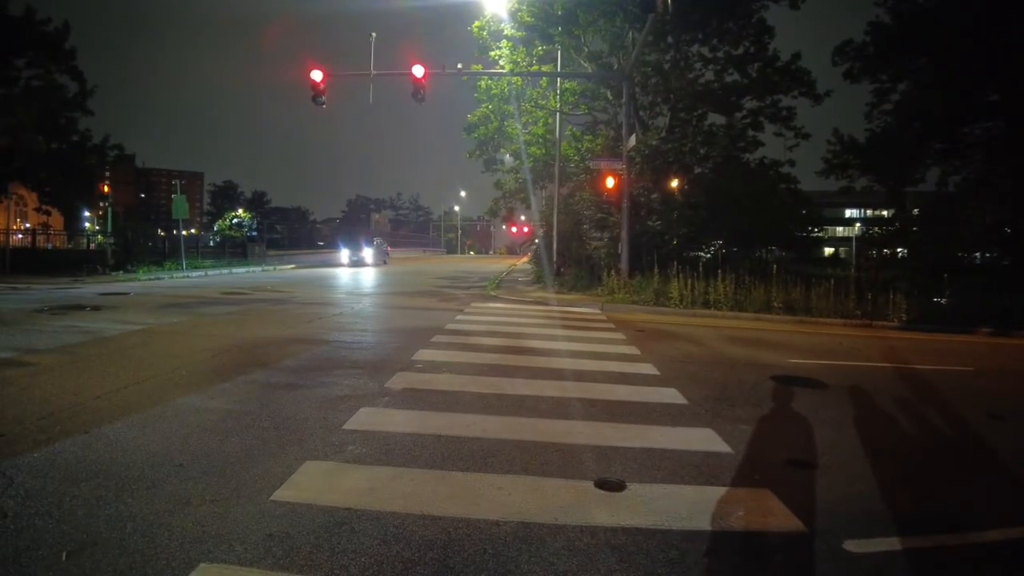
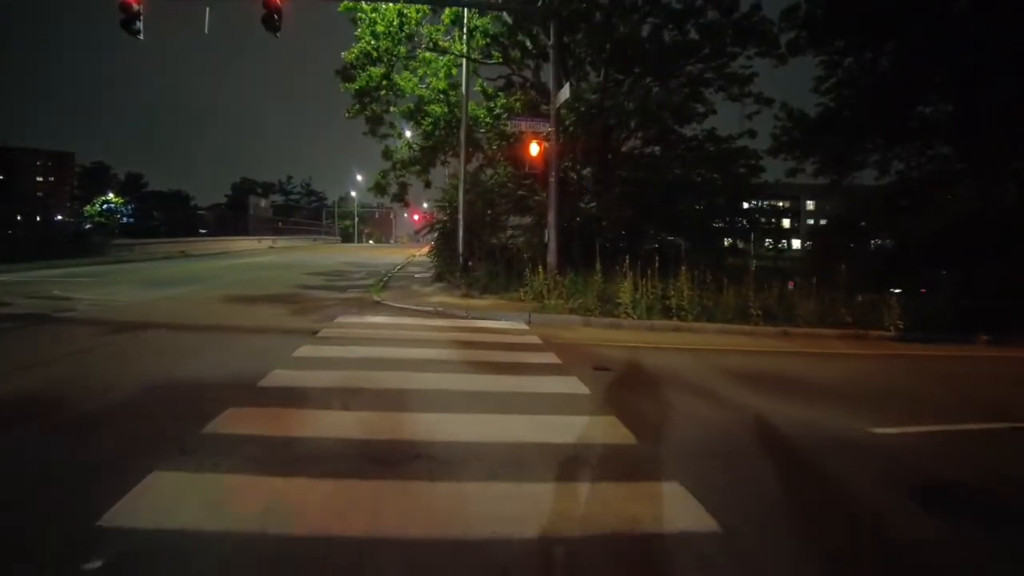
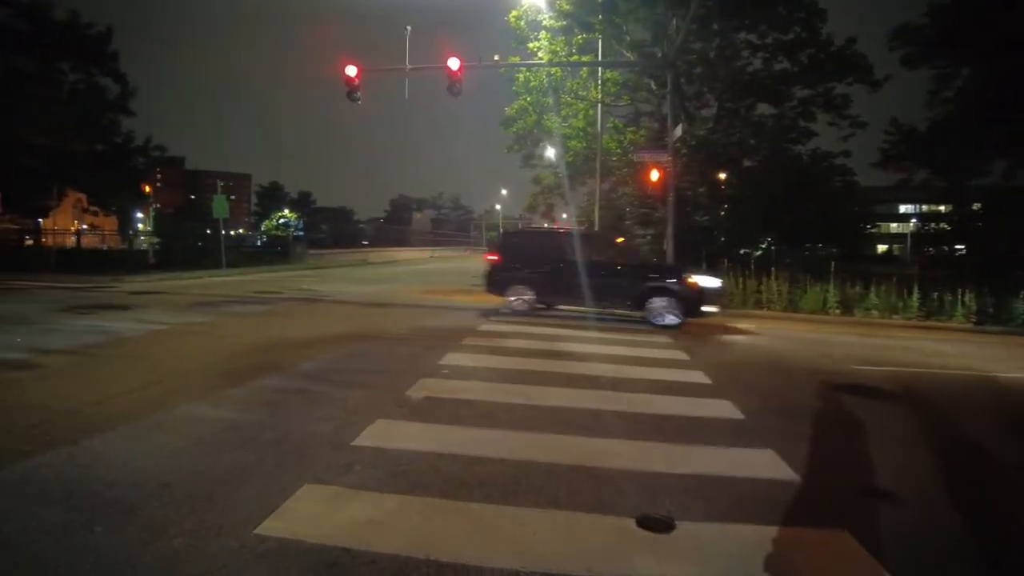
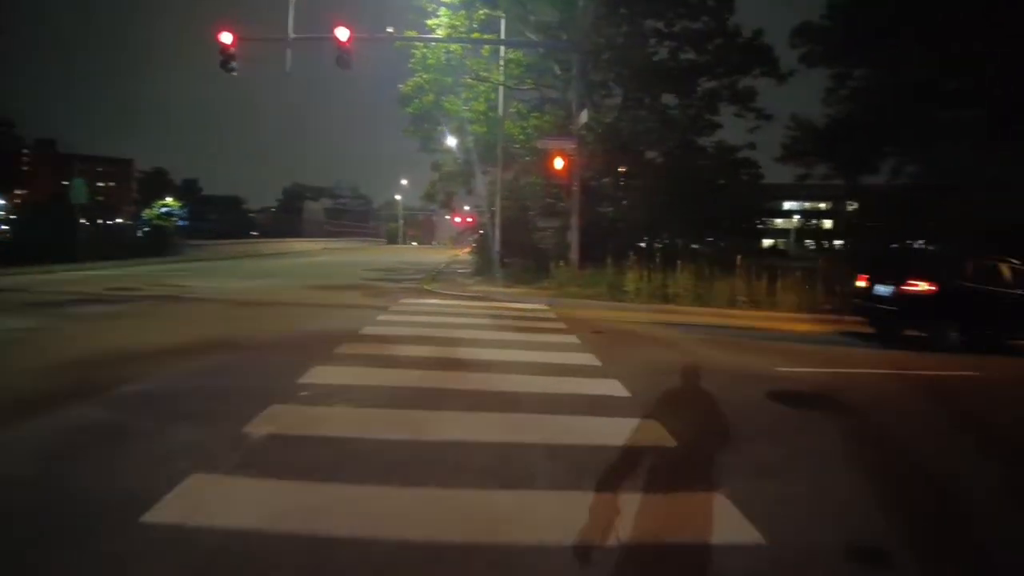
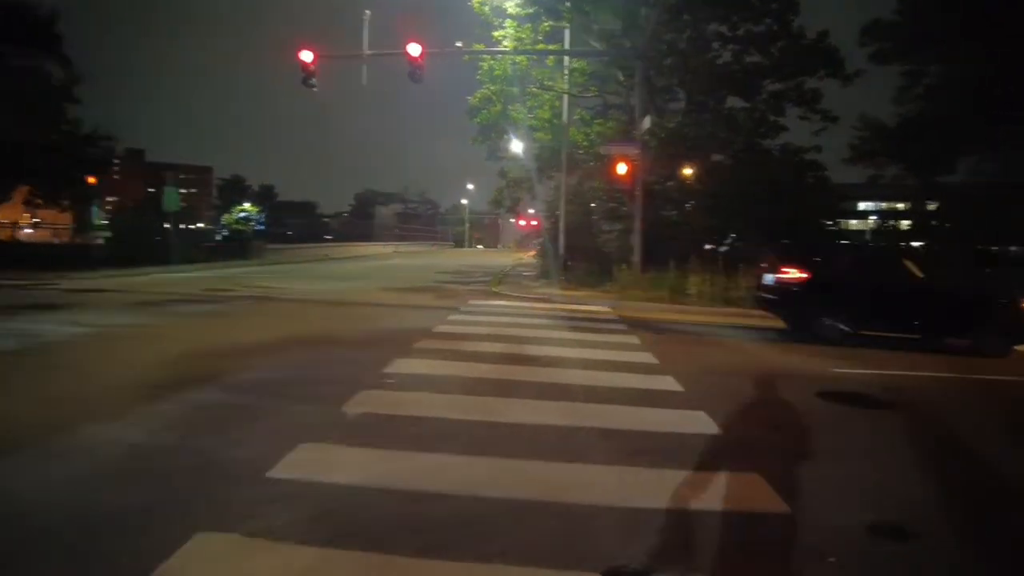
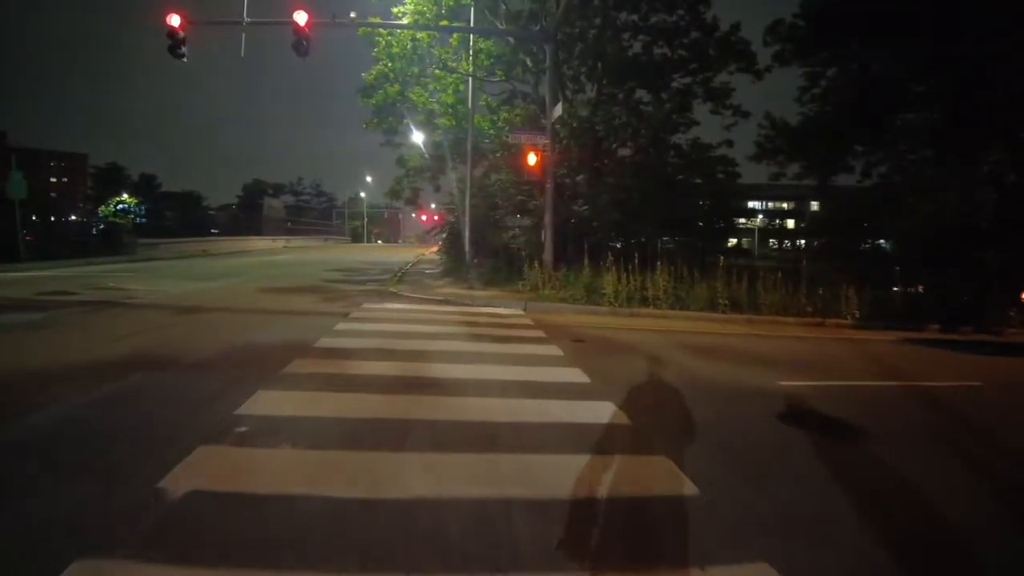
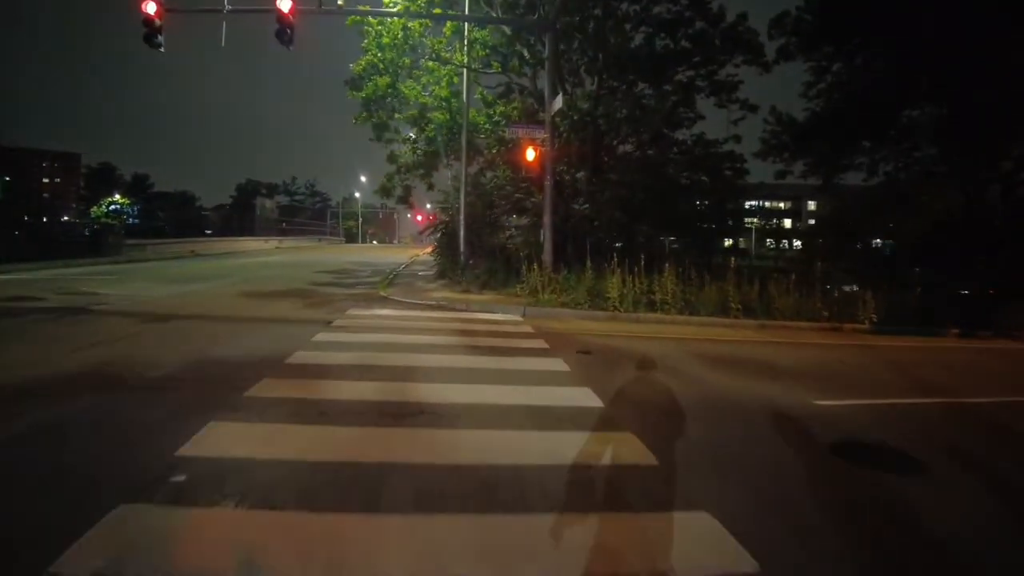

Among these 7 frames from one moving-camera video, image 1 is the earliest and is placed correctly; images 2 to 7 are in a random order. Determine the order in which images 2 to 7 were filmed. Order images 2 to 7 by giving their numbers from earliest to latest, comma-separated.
3, 5, 4, 6, 7, 2
